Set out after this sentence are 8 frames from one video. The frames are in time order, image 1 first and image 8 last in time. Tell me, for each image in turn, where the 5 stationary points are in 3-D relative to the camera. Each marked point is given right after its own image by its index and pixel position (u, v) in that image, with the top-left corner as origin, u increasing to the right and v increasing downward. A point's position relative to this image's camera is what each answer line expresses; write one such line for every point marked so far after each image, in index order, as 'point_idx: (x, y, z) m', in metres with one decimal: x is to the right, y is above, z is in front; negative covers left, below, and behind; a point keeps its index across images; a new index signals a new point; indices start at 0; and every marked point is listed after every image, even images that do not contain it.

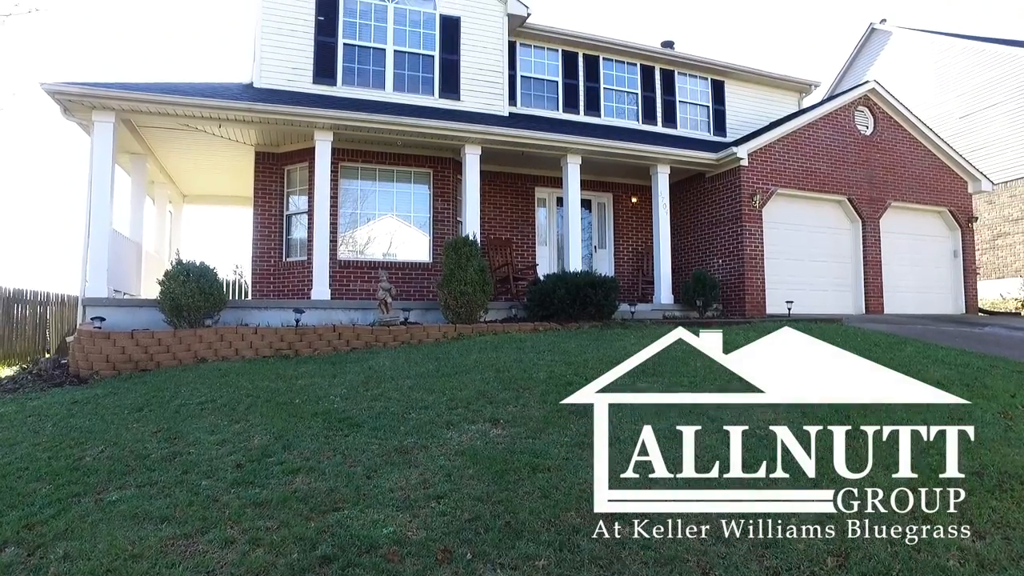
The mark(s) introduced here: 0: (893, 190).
0: (+7.9, +2.1, +13.3) m
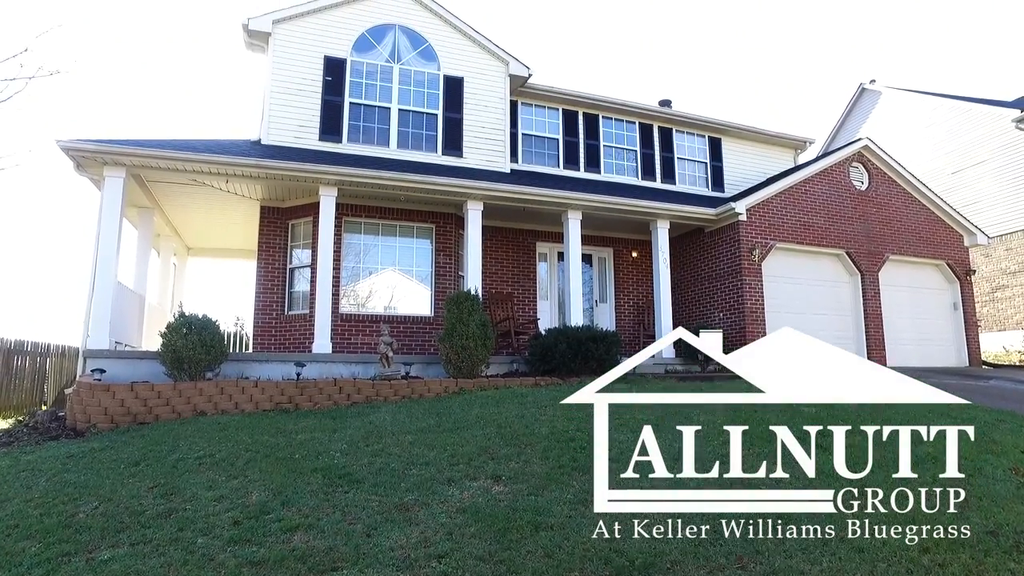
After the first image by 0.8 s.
0: (+7.9, +1.0, +13.4) m
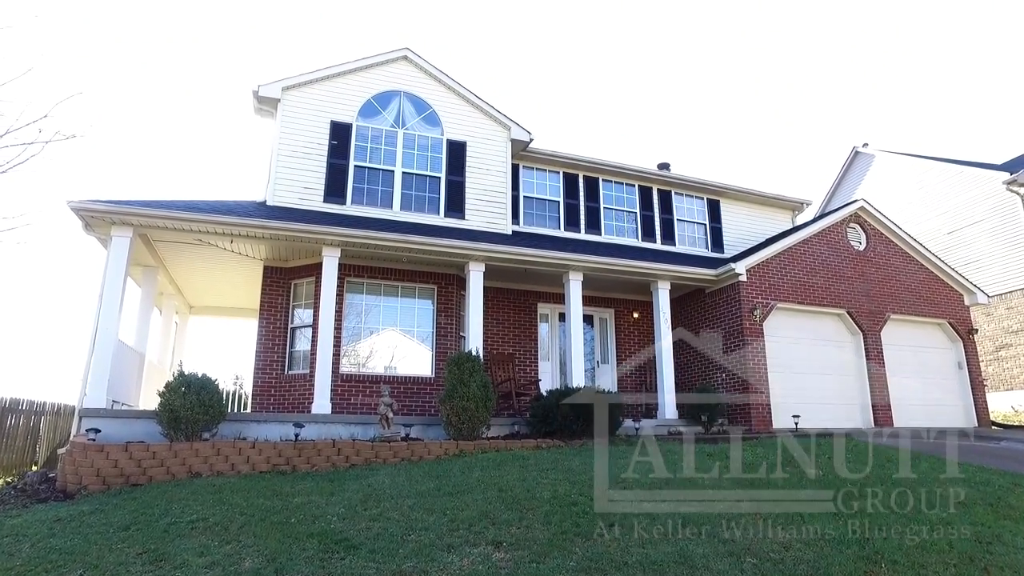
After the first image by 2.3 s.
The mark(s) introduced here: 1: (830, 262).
0: (+8.0, -0.3, +13.5) m
1: (+6.5, +0.5, +13.0) m
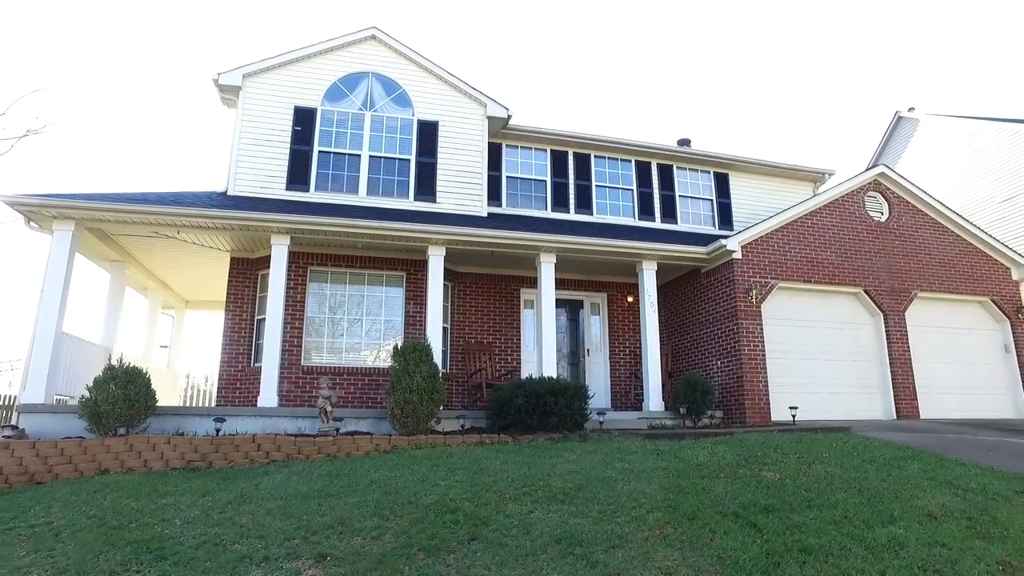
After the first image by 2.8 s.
0: (+7.6, +0.2, +12.0) m
1: (+6.1, +1.0, +11.7) m
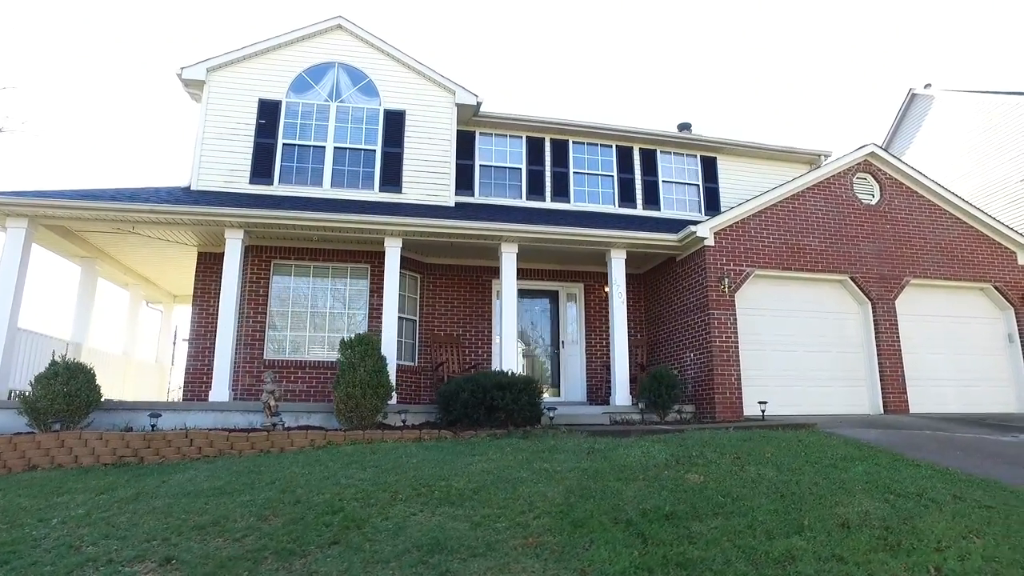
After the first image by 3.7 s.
0: (+7.0, +0.4, +11.3) m
1: (+5.5, +1.2, +11.1) m
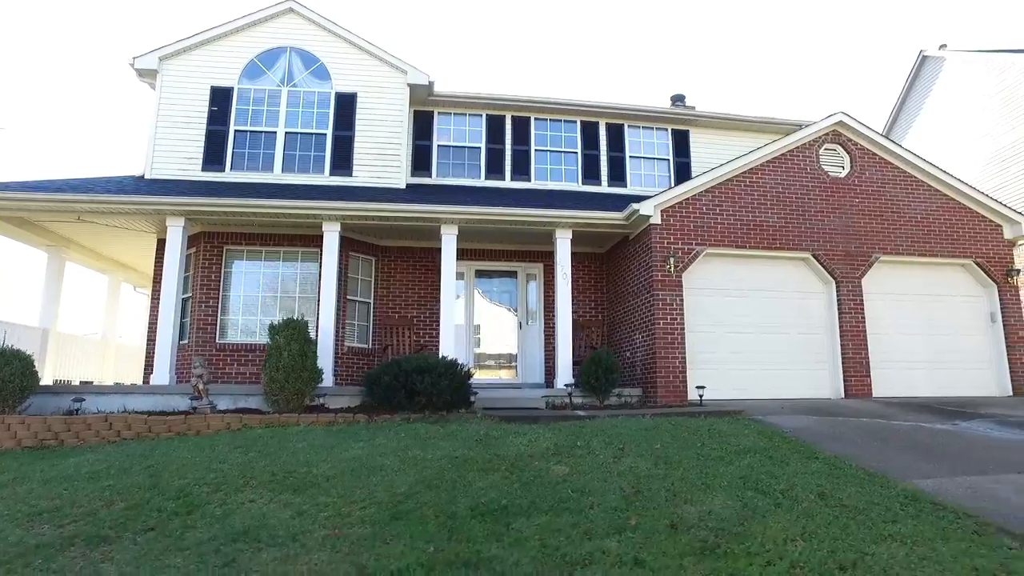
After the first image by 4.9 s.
0: (+6.1, +0.8, +10.6) m
1: (+4.5, +1.5, +10.5) m
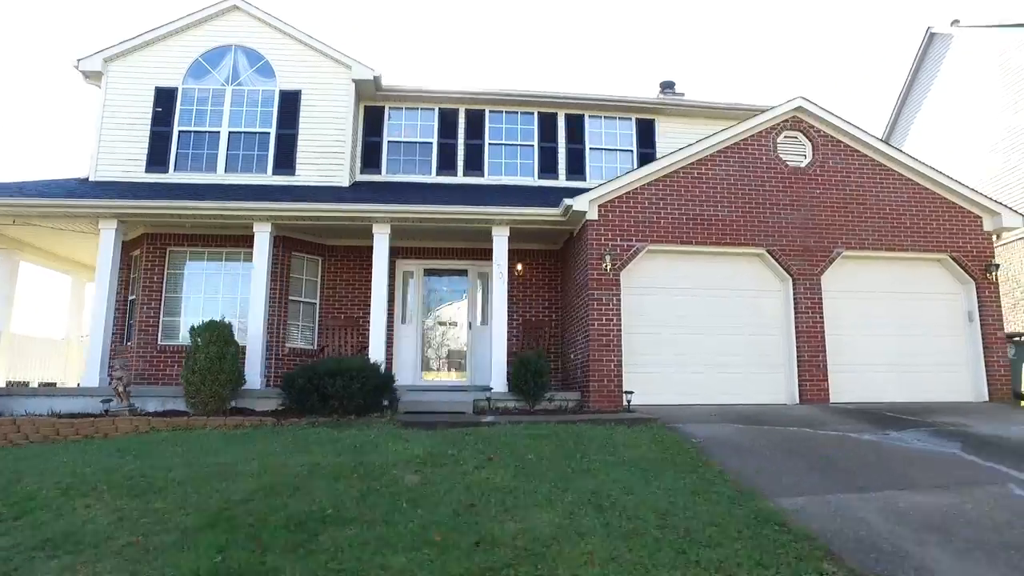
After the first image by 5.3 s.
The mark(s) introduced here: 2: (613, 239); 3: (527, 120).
0: (+5.1, +0.8, +9.9) m
1: (+3.5, +1.6, +9.9) m
2: (+1.5, +0.7, +9.5) m
3: (+0.3, +3.2, +12.4) m
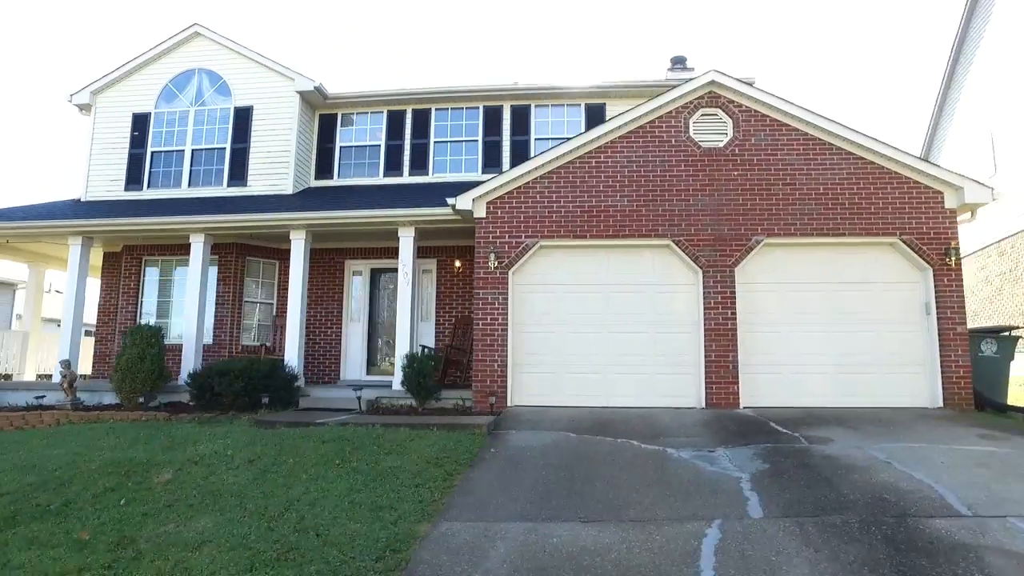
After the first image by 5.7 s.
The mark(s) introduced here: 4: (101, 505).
0: (+3.5, +0.9, +8.9) m
1: (+1.9, +1.6, +9.2) m
2: (-0.1, +0.7, +9.3) m
3: (-0.8, +3.3, +12.3) m
4: (-3.6, -1.9, +5.5) m
